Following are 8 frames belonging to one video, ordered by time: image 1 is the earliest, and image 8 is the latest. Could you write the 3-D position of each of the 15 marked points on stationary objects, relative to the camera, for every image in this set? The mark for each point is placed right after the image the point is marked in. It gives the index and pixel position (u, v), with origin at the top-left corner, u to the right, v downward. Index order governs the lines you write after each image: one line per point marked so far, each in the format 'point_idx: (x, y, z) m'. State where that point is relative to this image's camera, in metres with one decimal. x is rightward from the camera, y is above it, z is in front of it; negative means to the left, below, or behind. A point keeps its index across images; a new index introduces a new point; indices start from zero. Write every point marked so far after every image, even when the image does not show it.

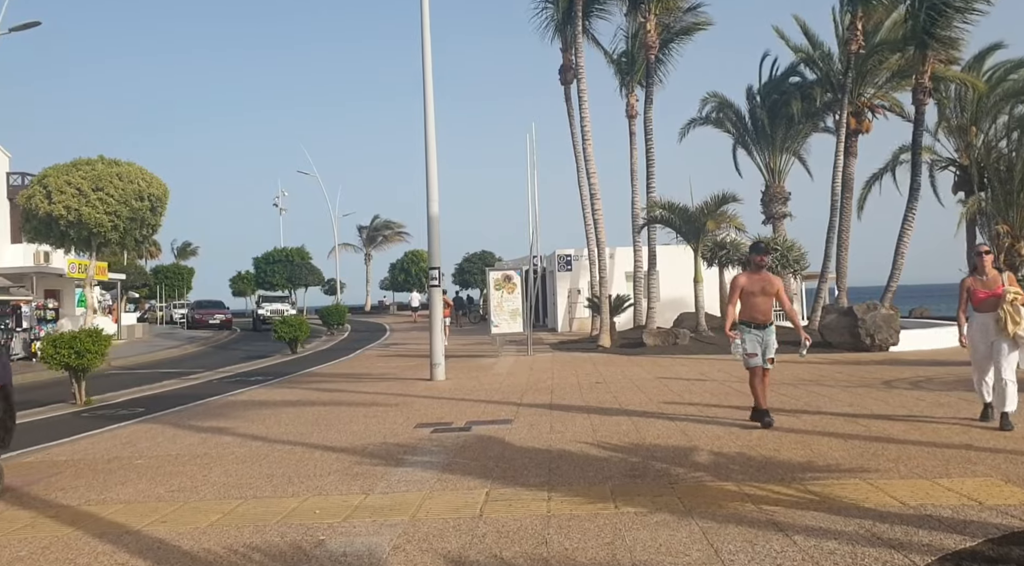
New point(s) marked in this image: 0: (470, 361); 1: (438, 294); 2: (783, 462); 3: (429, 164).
0: (-1.1, -2.1, +19.9) m
1: (-1.5, -0.3, +15.6) m
2: (+2.4, -1.6, +6.6) m
3: (-1.7, +2.5, +16.0) m
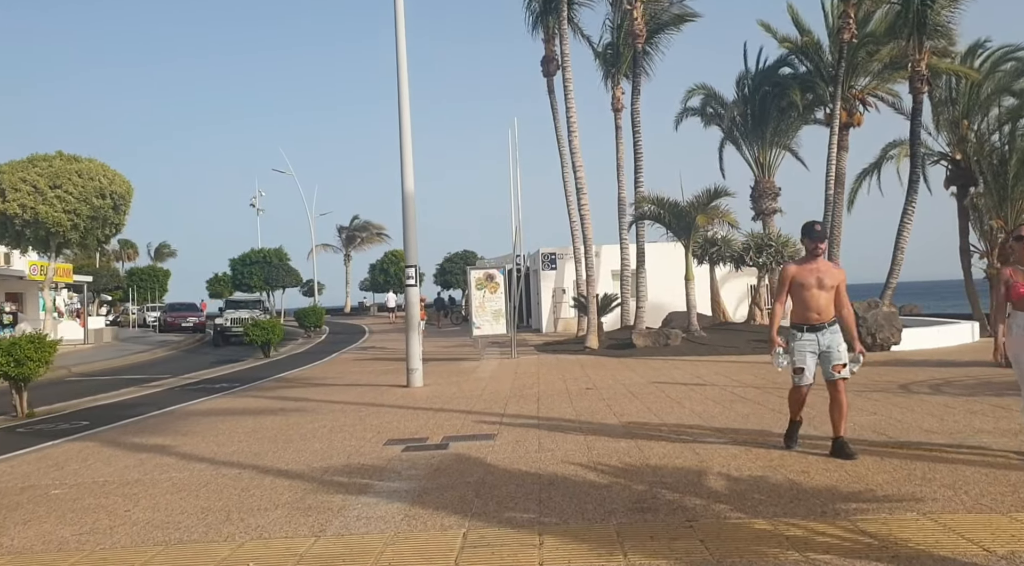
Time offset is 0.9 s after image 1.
0: (-1.5, -2.0, +18.8) m
1: (-1.9, -0.2, +14.5) m
2: (+2.2, -1.5, +5.6) m
3: (-2.1, +2.5, +14.9) m
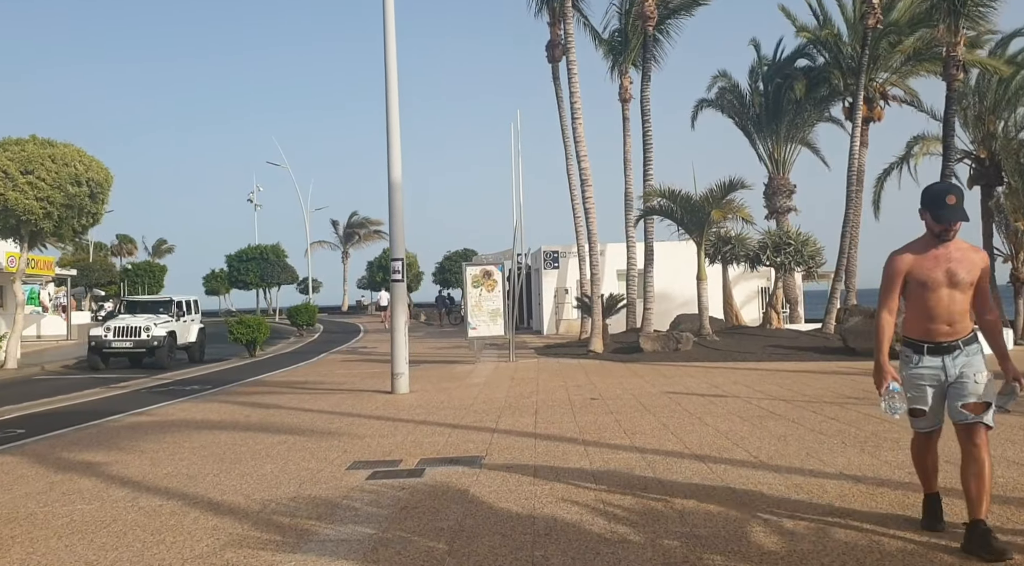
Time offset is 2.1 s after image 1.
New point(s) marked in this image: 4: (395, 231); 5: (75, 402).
0: (-1.6, -2.0, +17.3) m
1: (-1.9, -0.2, +13.1) m
2: (+2.1, -1.4, +4.1) m
3: (-2.1, +2.6, +13.4) m
4: (-2.0, +1.0, +13.1) m
5: (-7.9, -2.2, +13.8) m
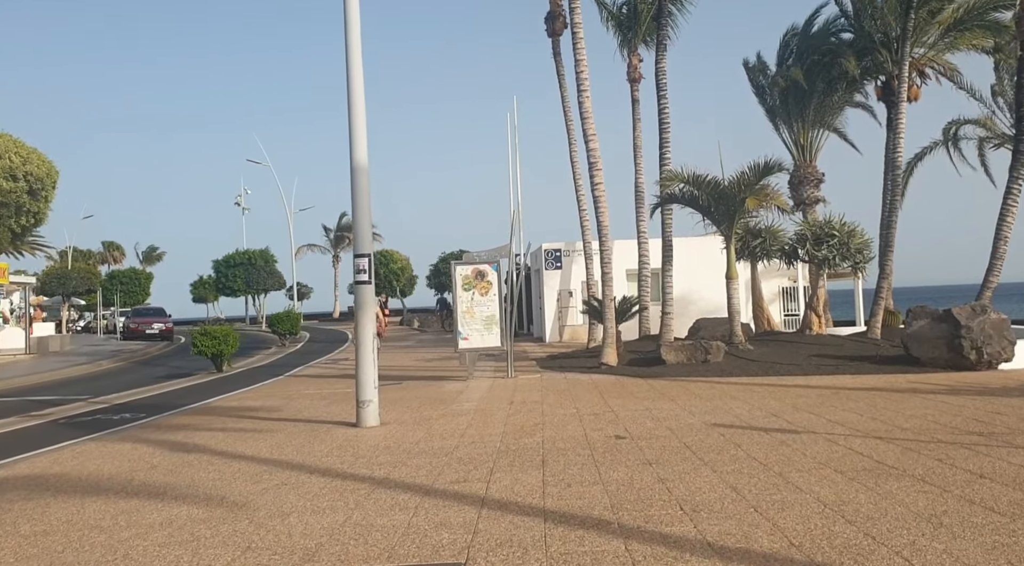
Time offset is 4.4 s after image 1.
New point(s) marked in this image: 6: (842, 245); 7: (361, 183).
0: (-1.6, -2.0, +14.5) m
1: (-1.9, -0.2, +10.3) m
2: (+2.1, -1.4, +1.3) m
3: (-2.2, +2.6, +10.6) m
4: (-2.1, +0.9, +10.2) m
5: (-7.9, -2.3, +10.9) m
6: (+7.9, +0.9, +18.3) m
7: (-2.1, +1.4, +10.3) m
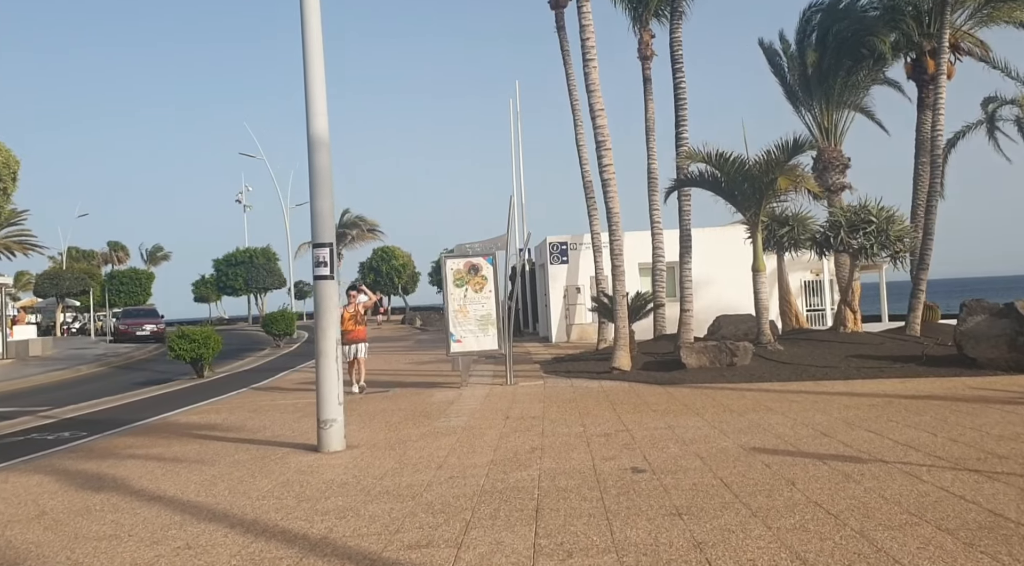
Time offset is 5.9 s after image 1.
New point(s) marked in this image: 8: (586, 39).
0: (-1.6, -1.9, +12.7) m
1: (-2.0, -0.1, +8.5) m
2: (+1.9, -1.3, -0.5) m
3: (-2.3, +2.6, +8.8) m
4: (-2.2, +1.0, +8.5) m
5: (-8.0, -2.3, +9.3) m
6: (+7.9, +1.1, +16.4) m
7: (-2.2, +1.5, +8.6) m
8: (+1.8, +6.1, +19.0) m
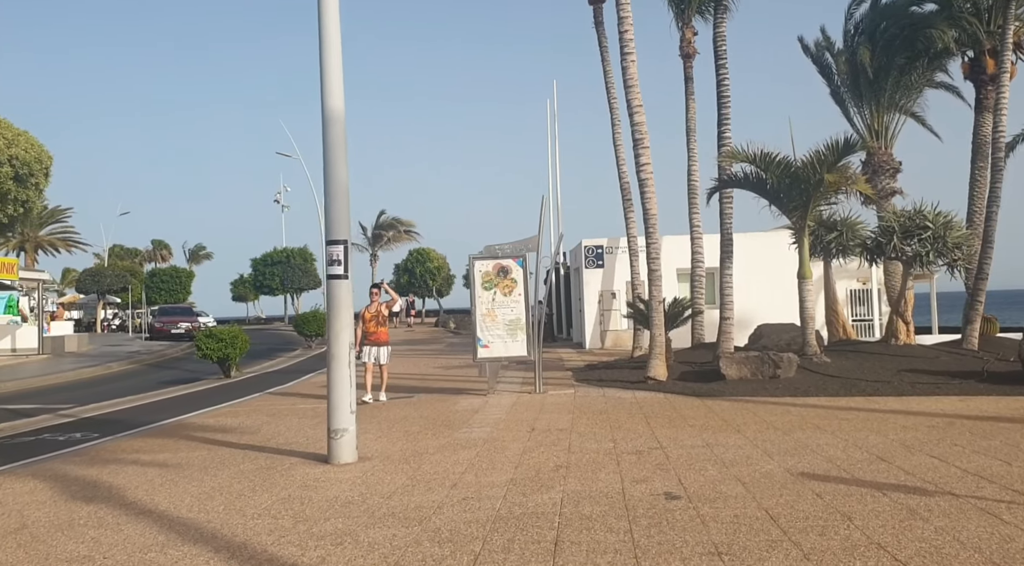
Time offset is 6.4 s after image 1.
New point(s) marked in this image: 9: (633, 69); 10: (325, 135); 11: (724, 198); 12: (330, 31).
0: (-1.2, -2.0, +12.2) m
1: (-1.8, -0.1, +8.0) m
2: (+1.7, -1.3, -1.3) m
3: (-2.0, +2.6, +8.3) m
4: (-1.9, +1.0, +8.0) m
5: (-7.7, -2.2, +9.0) m
6: (+8.6, +0.9, +15.4) m
7: (-1.9, +1.5, +8.0) m
8: (+2.7, +6.0, +18.3) m
9: (+2.8, +4.9, +17.5) m
10: (-2.0, +1.4, +8.1) m
11: (+4.6, +1.8, +16.4) m
12: (-1.9, +2.5, +8.2) m
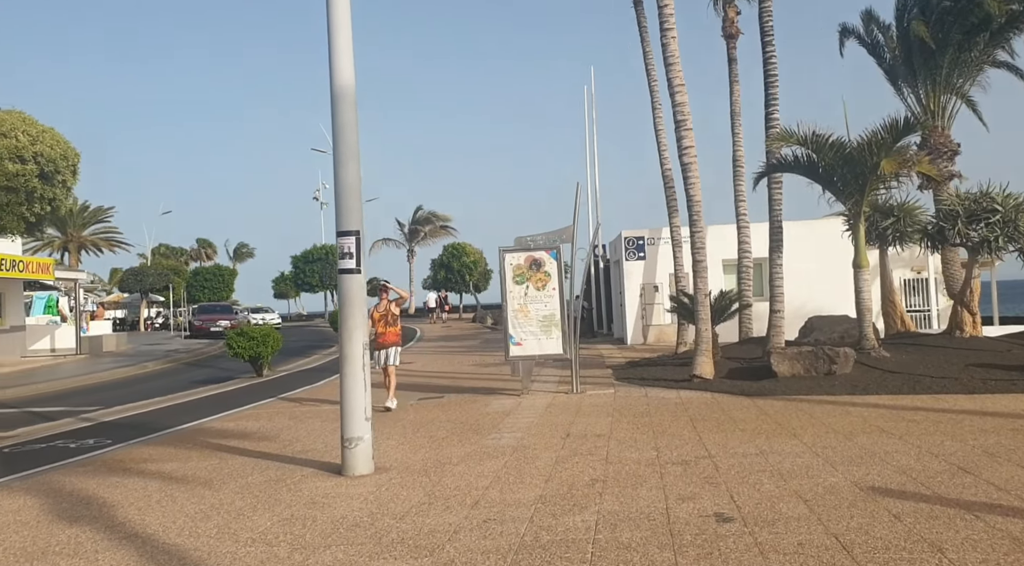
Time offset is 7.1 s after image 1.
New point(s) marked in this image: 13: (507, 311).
0: (-0.7, -1.9, +11.5) m
1: (-1.5, -0.1, +7.3) m
2: (+1.5, -1.3, -2.1) m
3: (-1.7, +2.7, +7.7) m
4: (-1.6, +1.0, +7.3) m
5: (-7.3, -2.2, +8.7) m
6: (+9.2, +1.1, +14.1) m
7: (-1.6, +1.5, +7.3) m
8: (+3.4, +6.2, +17.3) m
9: (+3.5, +5.1, +16.5) m
10: (-1.7, +1.4, +7.4) m
11: (+5.2, +2.0, +15.4) m
12: (-1.7, +2.5, +7.5) m
13: (-0.1, -0.5, +12.9) m
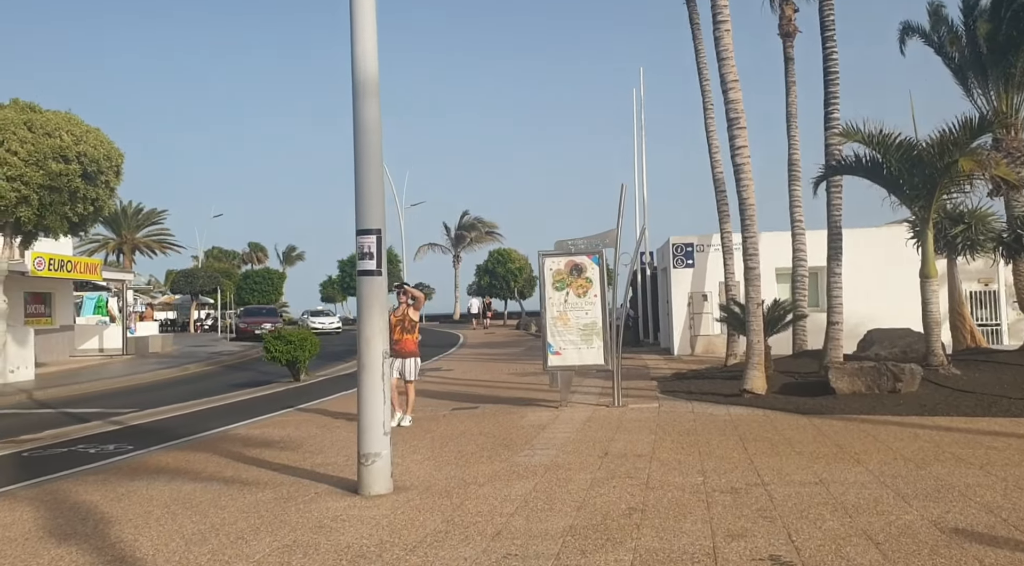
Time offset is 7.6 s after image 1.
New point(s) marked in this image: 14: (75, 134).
0: (-0.1, -2.0, +10.9) m
1: (-1.2, -0.1, +6.7) m
2: (+1.2, -1.3, -2.8) m
3: (-1.4, +2.7, +7.1) m
4: (-1.3, +1.0, +6.8) m
5: (-7.0, -2.2, +8.5) m
6: (+9.9, +0.9, +12.9) m
7: (-1.3, +1.5, +6.8) m
8: (+4.4, +6.0, +16.5) m
9: (+4.4, +4.9, +15.7) m
10: (-1.4, +1.4, +6.9) m
11: (+6.0, +1.8, +14.4) m
12: (-1.3, +2.5, +7.0) m
13: (+0.6, -0.6, +12.3) m
14: (-10.5, +3.6, +18.7) m
